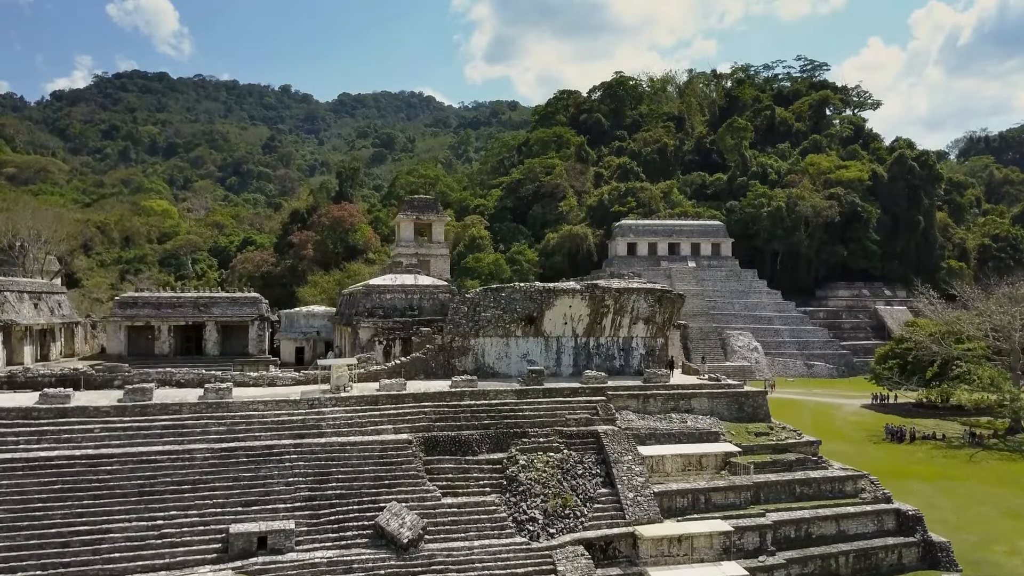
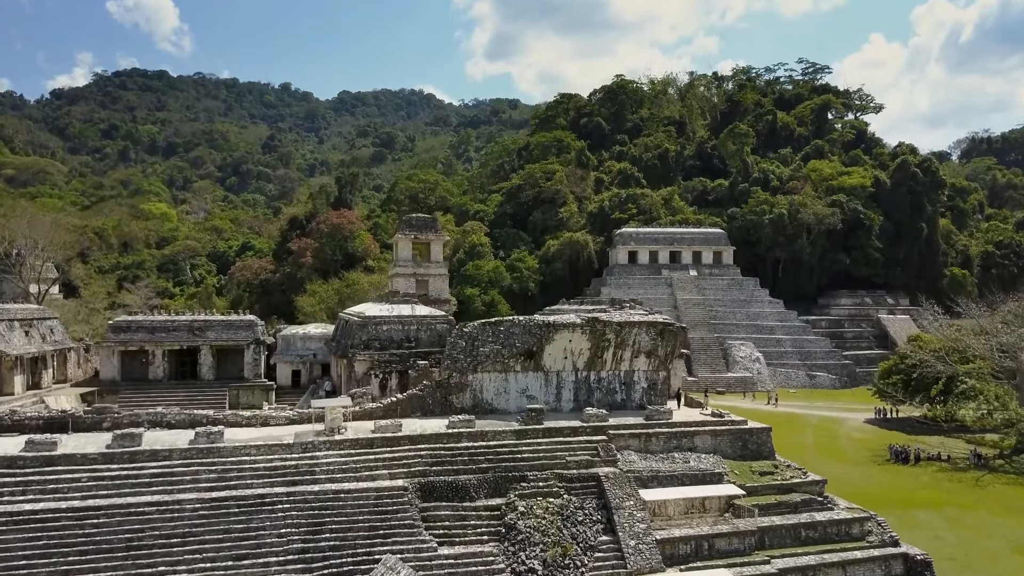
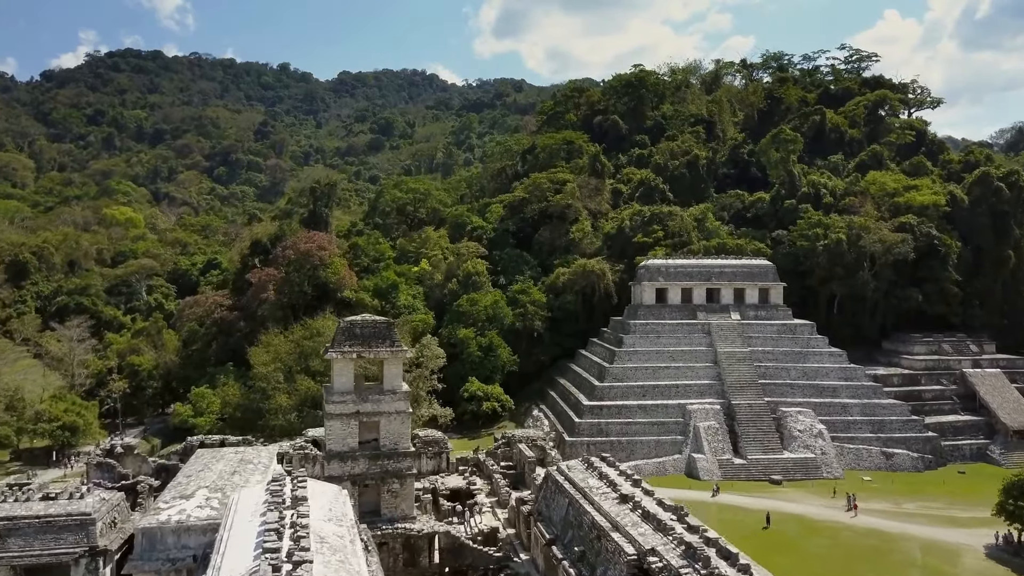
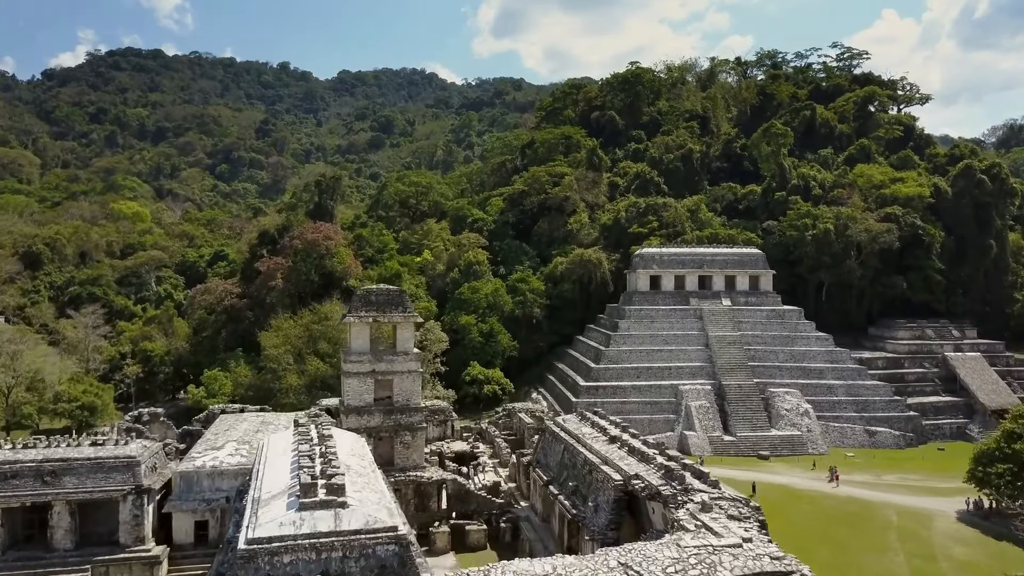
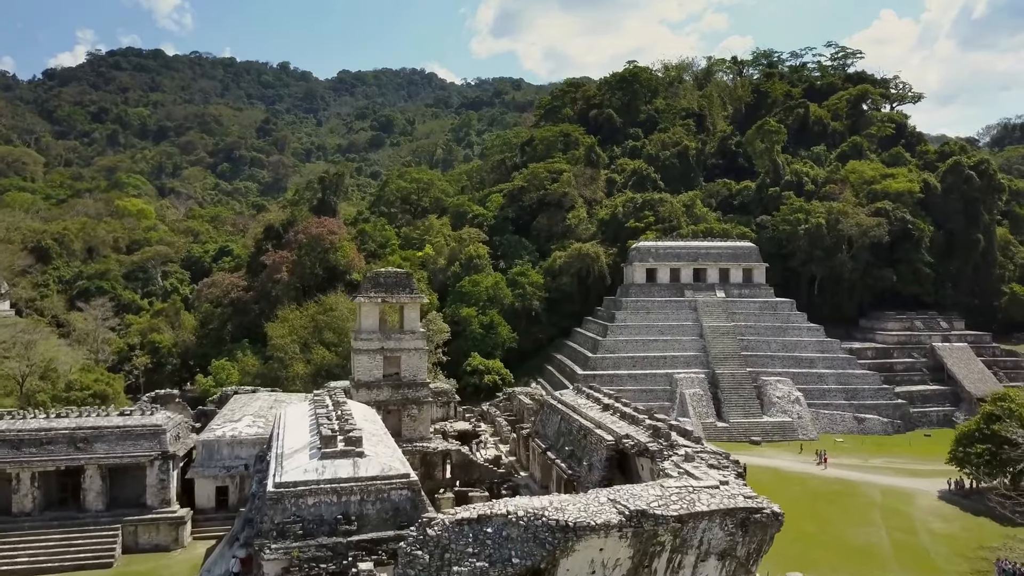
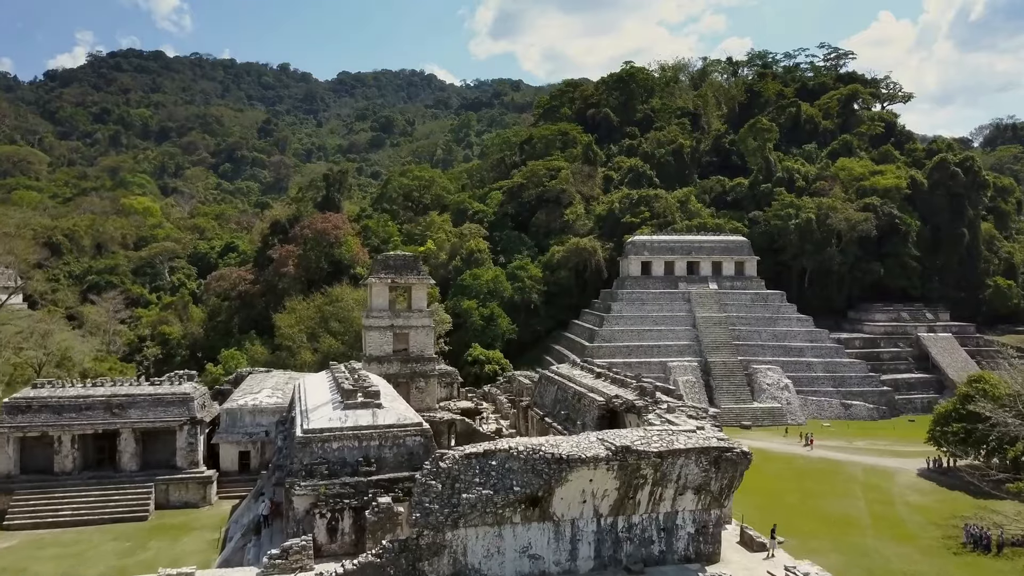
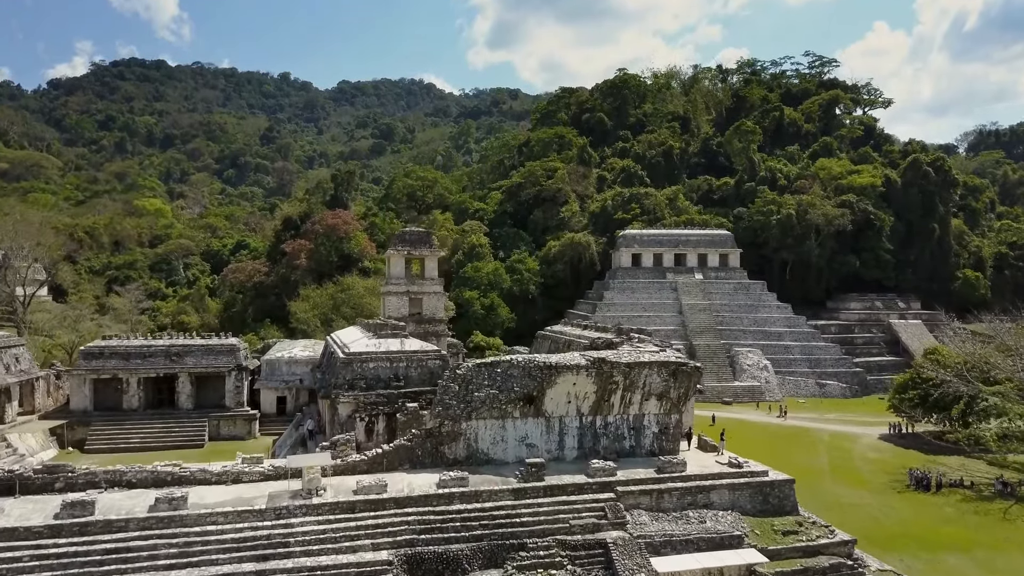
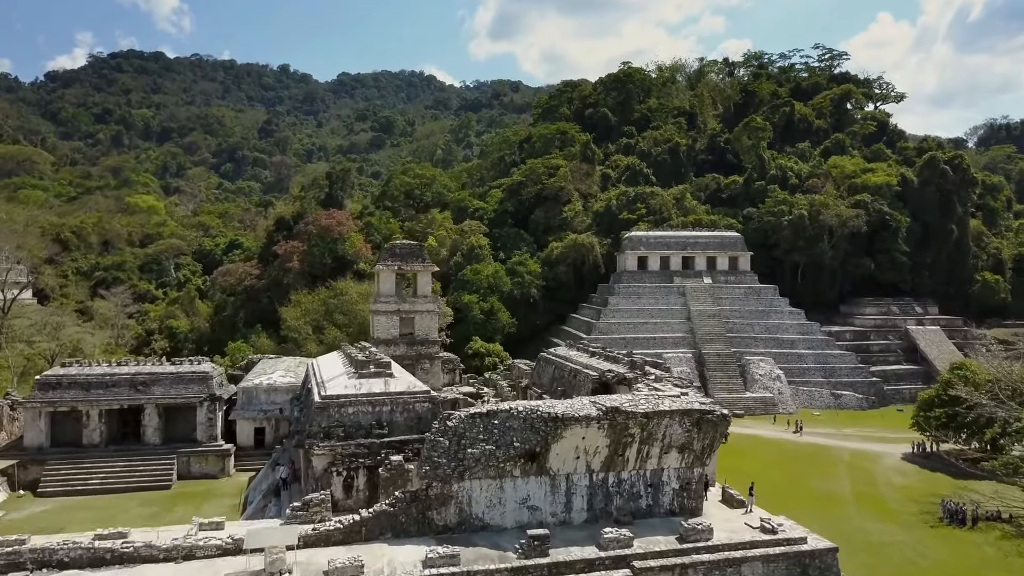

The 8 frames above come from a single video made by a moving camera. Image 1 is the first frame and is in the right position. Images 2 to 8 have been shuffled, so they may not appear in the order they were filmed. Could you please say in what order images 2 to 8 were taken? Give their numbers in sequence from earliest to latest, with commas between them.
2, 7, 8, 6, 5, 4, 3
